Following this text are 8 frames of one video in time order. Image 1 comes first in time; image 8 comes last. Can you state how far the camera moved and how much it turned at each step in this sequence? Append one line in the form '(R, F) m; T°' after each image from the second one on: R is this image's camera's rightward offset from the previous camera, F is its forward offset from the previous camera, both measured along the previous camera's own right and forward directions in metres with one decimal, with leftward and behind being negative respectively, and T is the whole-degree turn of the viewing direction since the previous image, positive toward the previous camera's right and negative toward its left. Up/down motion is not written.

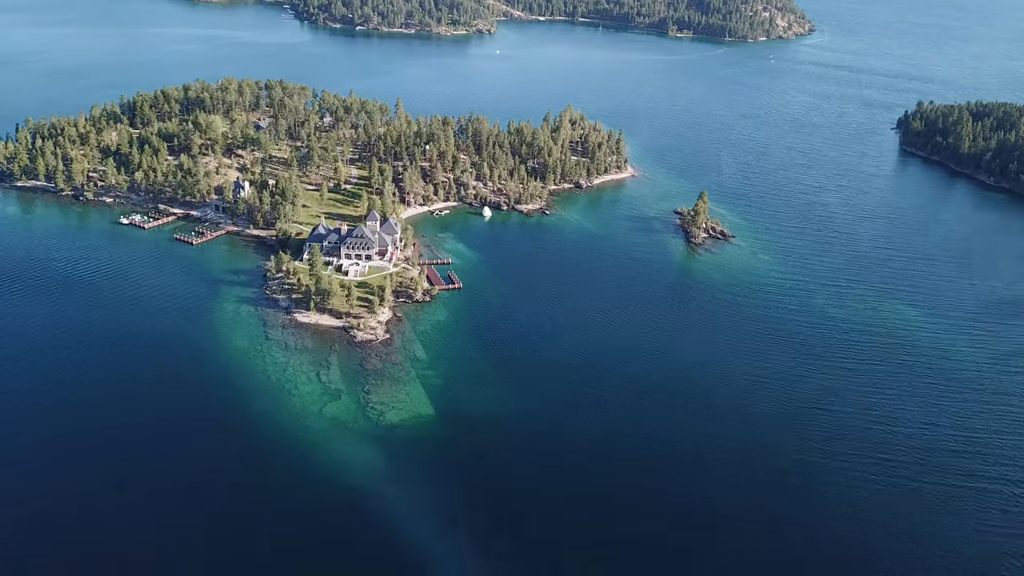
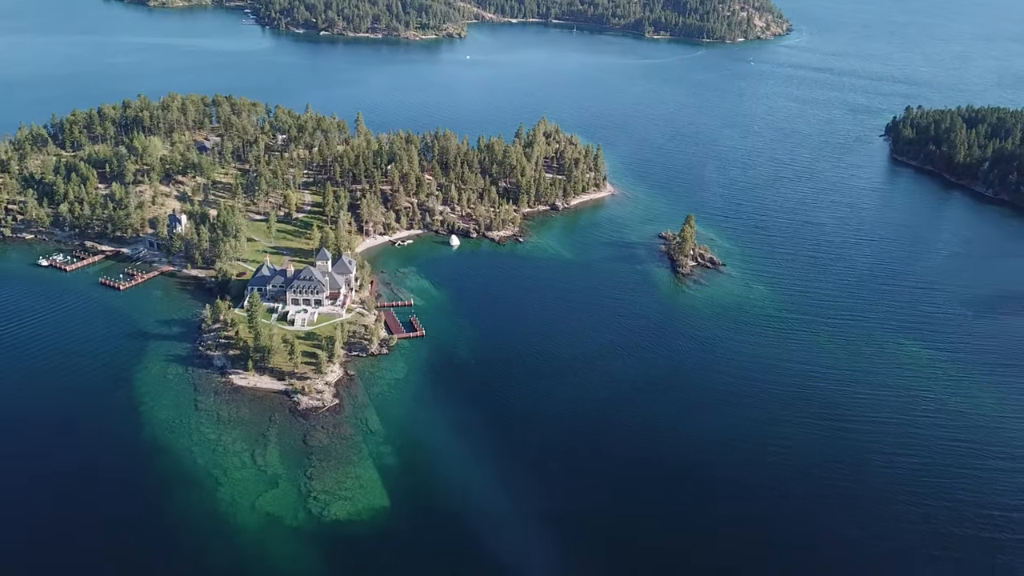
(+1.2, +11.0) m; +2°
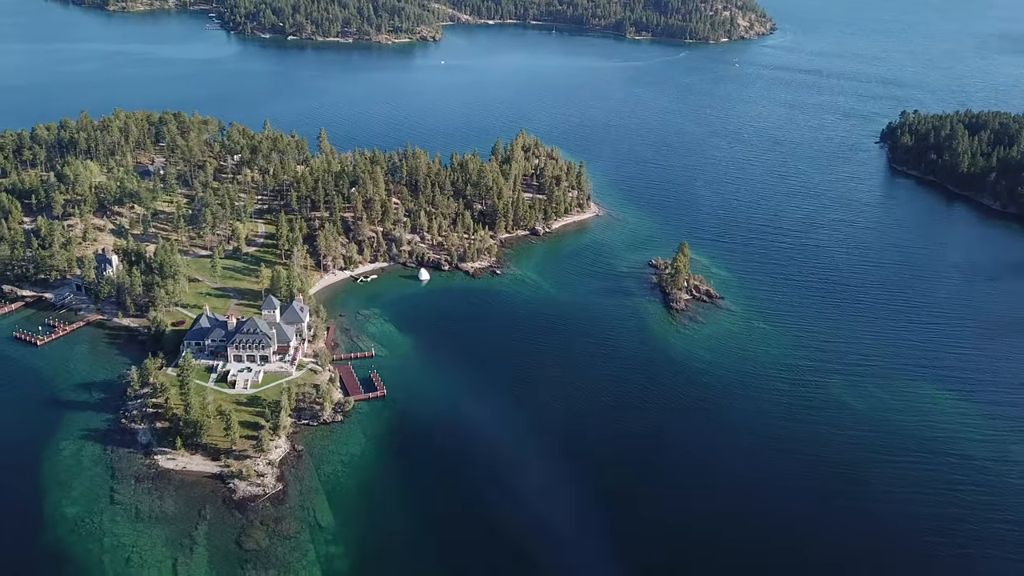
(+1.0, +10.9) m; +1°
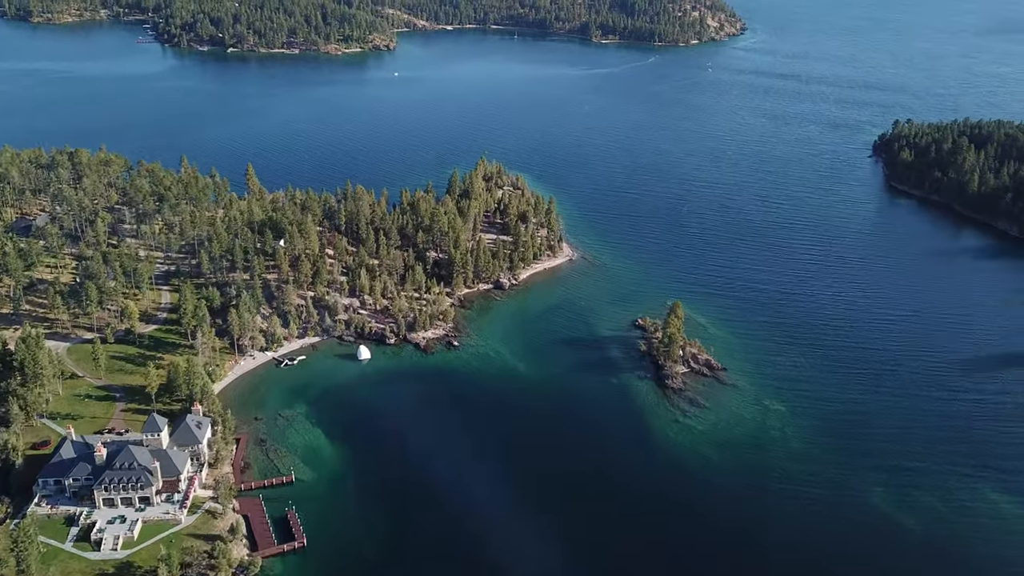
(+1.3, +17.9) m; +2°
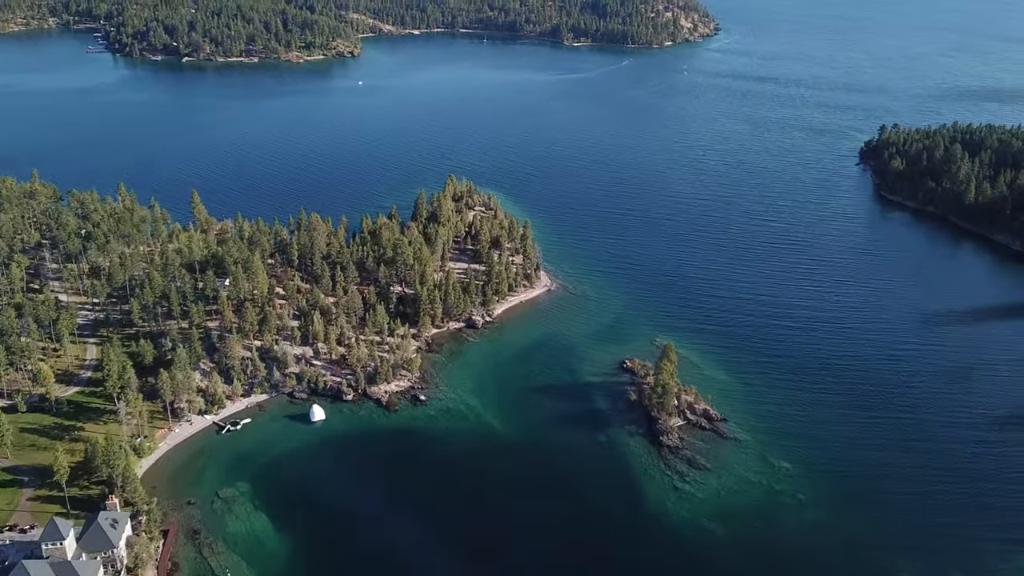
(+0.4, +9.5) m; +2°
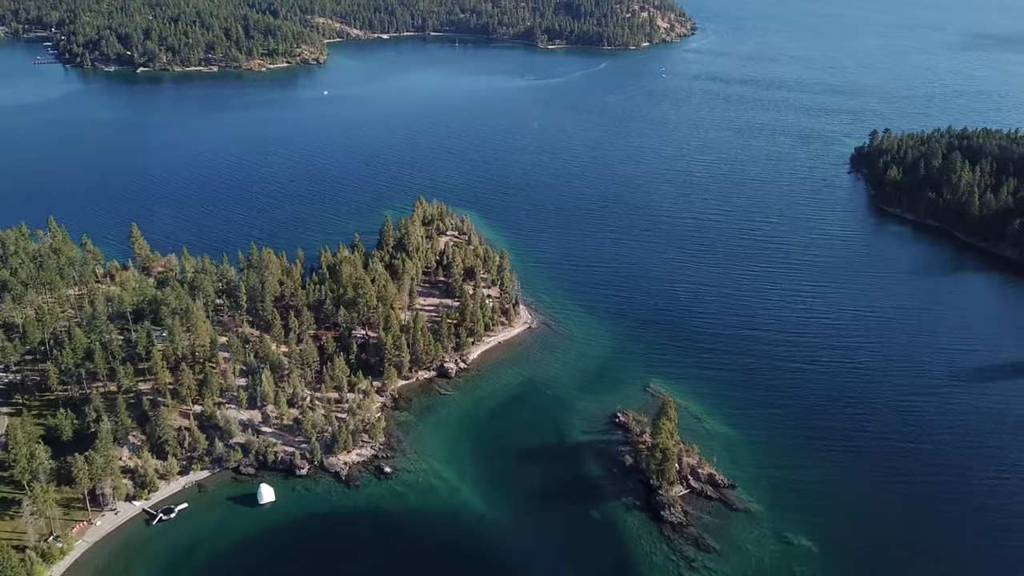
(+0.4, +9.6) m; +2°
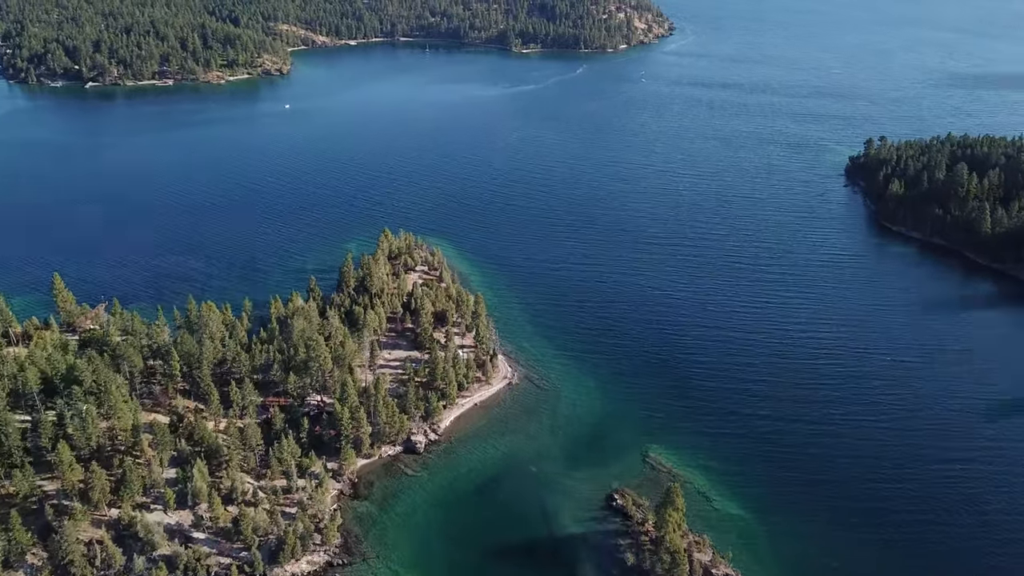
(+0.6, +10.7) m; +1°
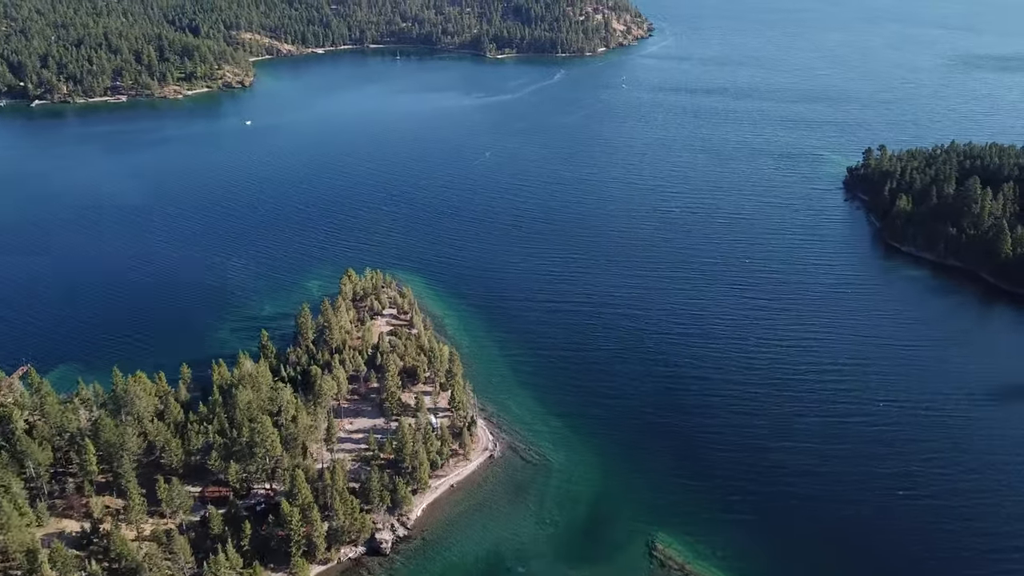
(+0.3, +10.7) m; +1°
